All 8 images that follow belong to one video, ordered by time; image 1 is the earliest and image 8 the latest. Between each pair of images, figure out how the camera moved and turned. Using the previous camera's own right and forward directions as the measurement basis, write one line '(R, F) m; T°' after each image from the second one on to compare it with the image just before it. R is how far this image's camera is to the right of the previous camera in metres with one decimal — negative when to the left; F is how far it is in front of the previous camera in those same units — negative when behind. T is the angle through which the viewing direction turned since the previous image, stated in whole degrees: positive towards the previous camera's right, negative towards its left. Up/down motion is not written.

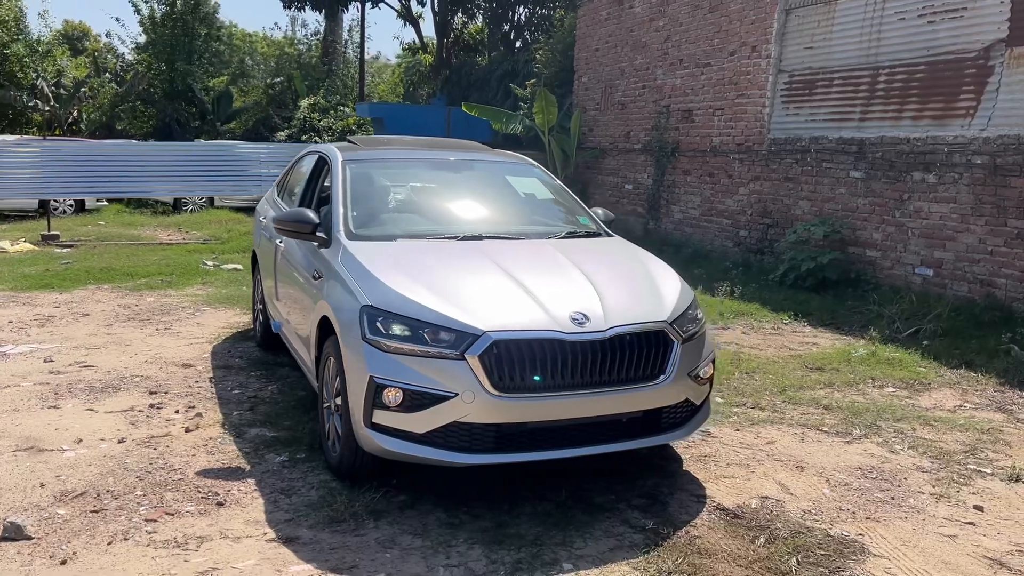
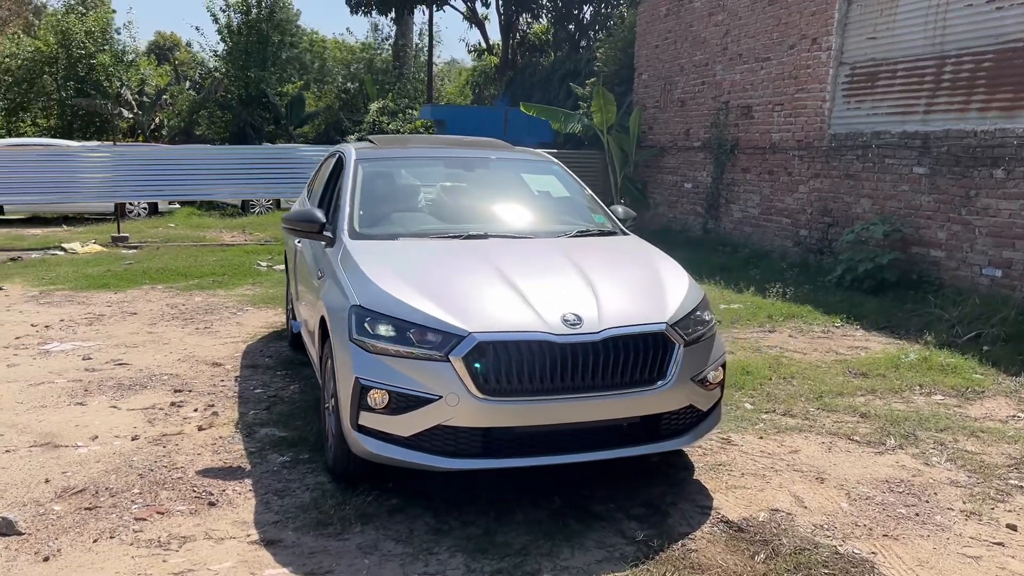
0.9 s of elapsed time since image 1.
(+0.3, +0.1) m; -5°
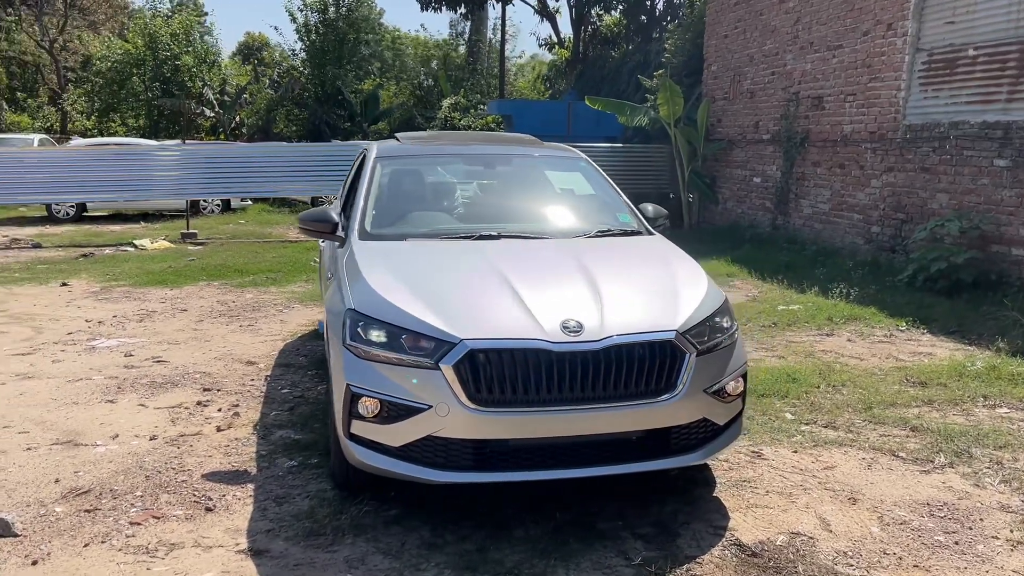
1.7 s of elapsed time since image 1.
(+0.3, +0.2) m; -5°
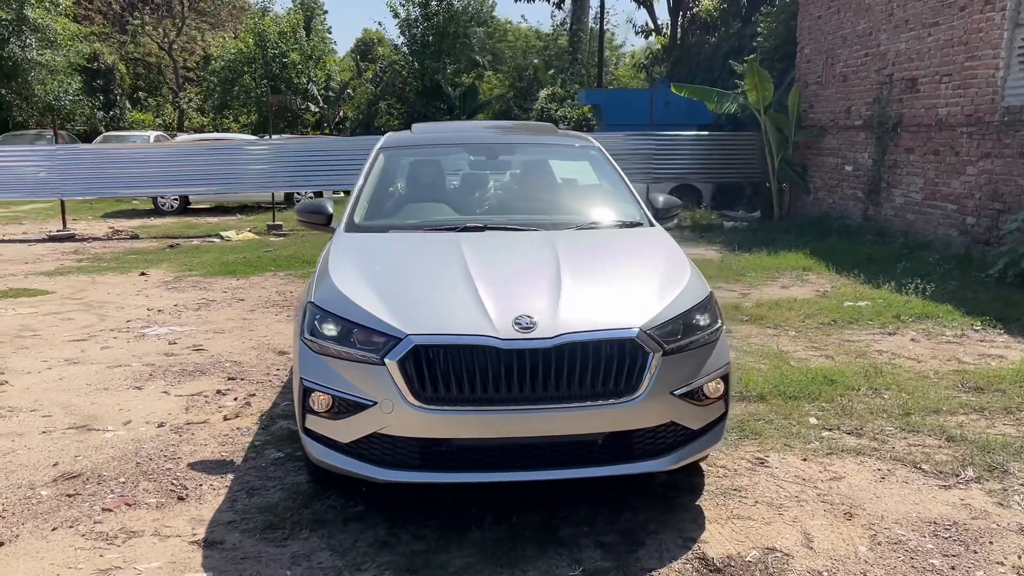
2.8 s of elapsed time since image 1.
(+0.6, +0.2) m; -7°
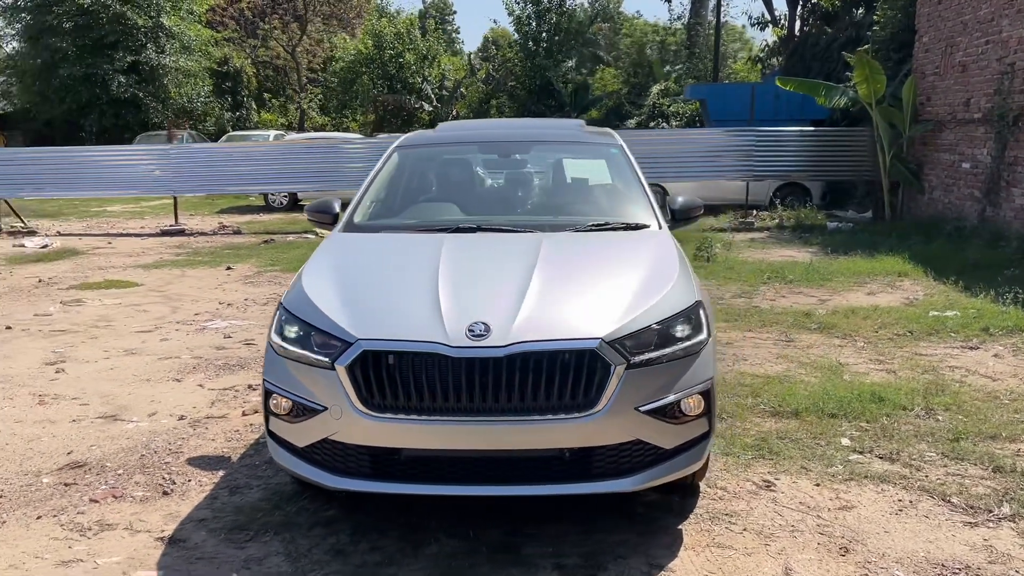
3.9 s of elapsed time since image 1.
(+0.6, +0.2) m; -8°
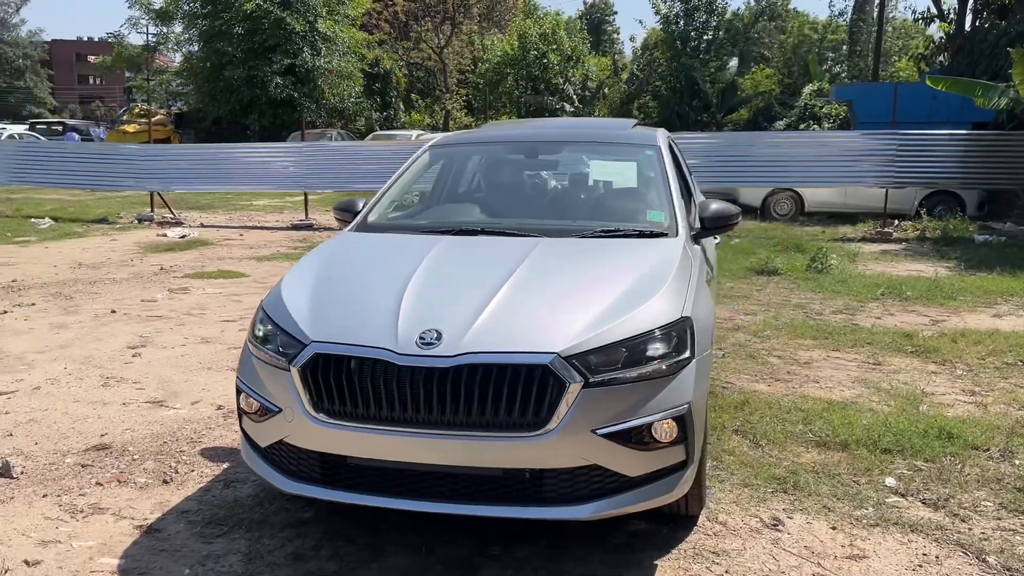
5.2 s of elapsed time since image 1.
(+0.6, +0.2) m; -10°
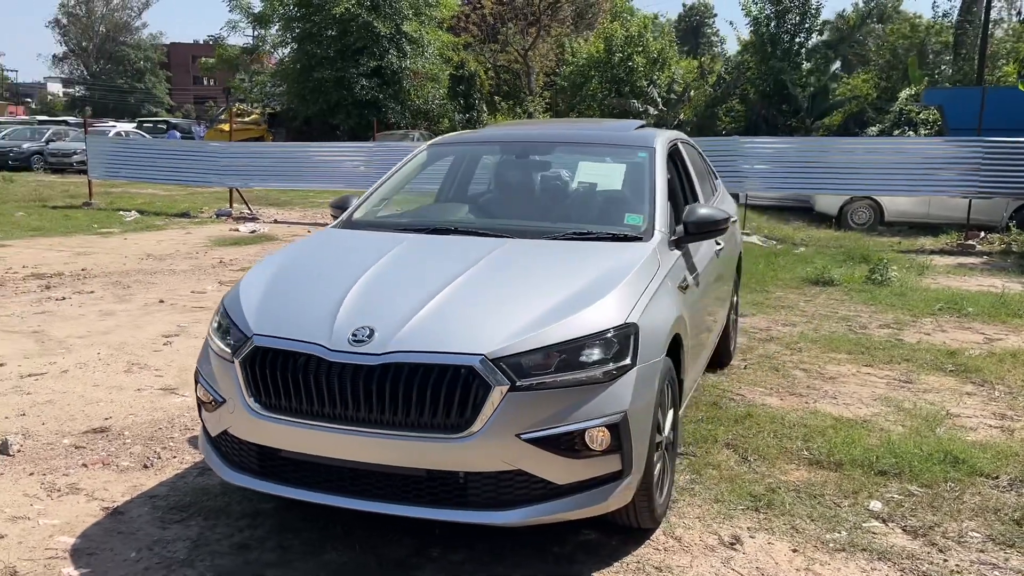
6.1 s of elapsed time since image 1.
(+0.5, +0.1) m; -6°
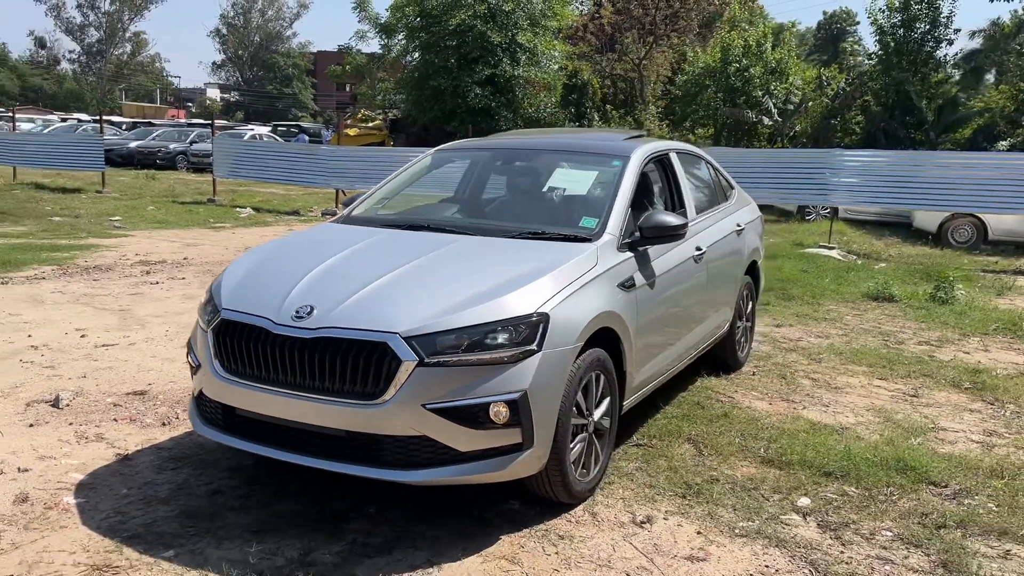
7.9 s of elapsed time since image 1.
(+0.7, -0.3) m; -8°
